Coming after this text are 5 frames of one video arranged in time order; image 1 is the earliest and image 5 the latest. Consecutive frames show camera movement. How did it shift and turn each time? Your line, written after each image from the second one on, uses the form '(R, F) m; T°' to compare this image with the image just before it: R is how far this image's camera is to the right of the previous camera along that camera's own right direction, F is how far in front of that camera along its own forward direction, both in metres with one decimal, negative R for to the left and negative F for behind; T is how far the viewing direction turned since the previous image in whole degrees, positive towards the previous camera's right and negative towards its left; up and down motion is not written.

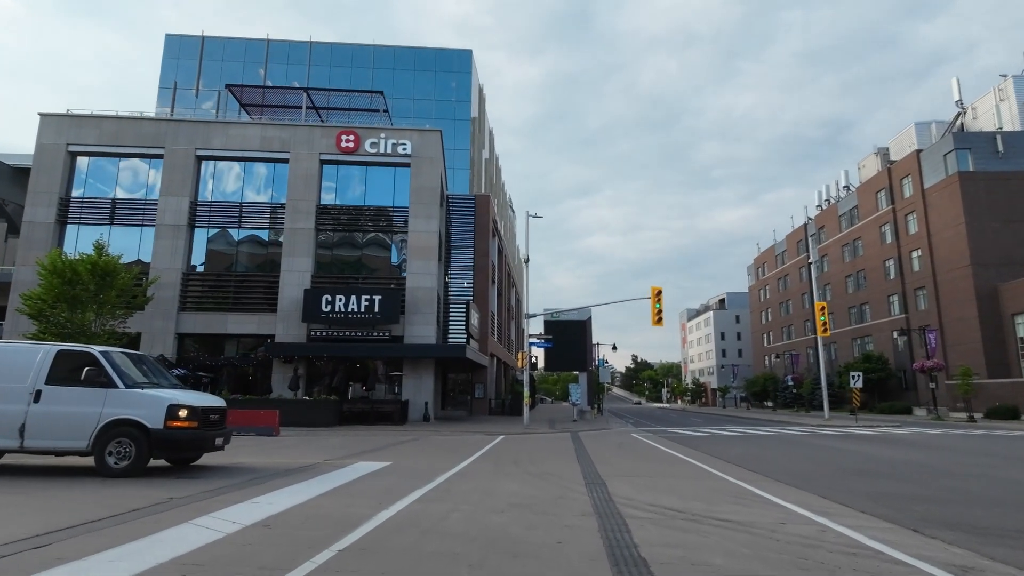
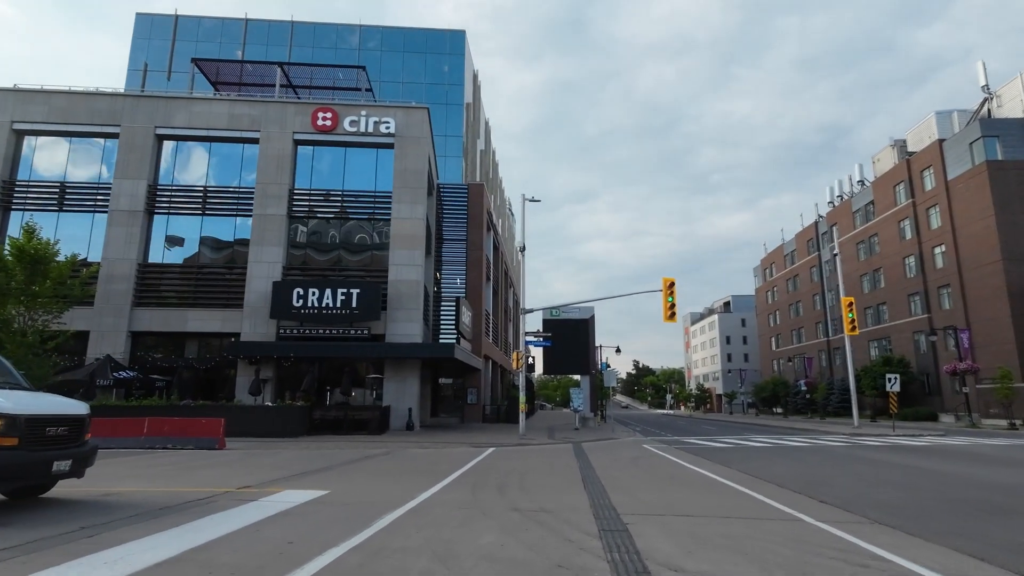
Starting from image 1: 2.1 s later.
(+0.3, +3.5) m; 0°
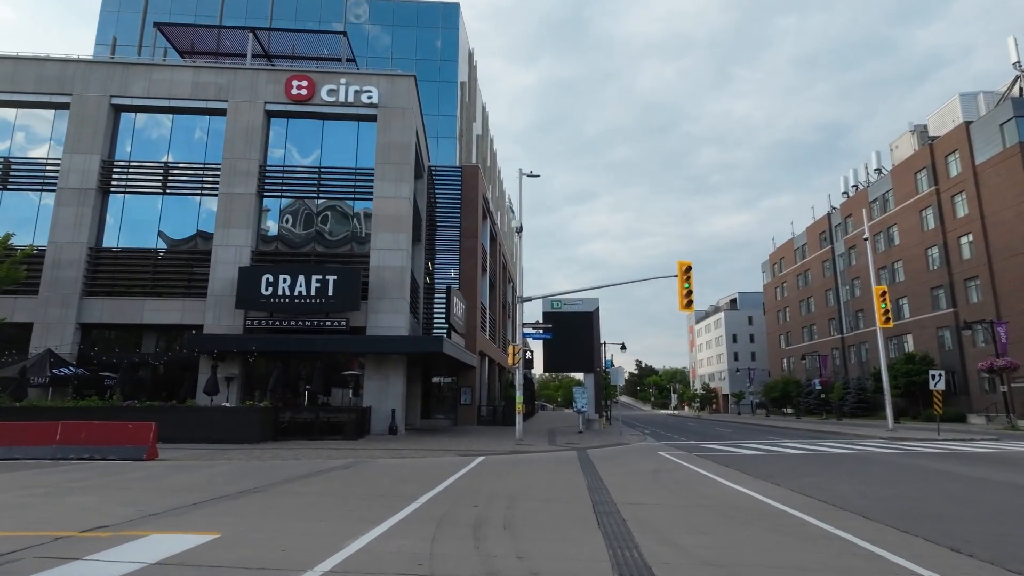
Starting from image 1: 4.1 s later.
(+0.3, +3.2) m; 0°
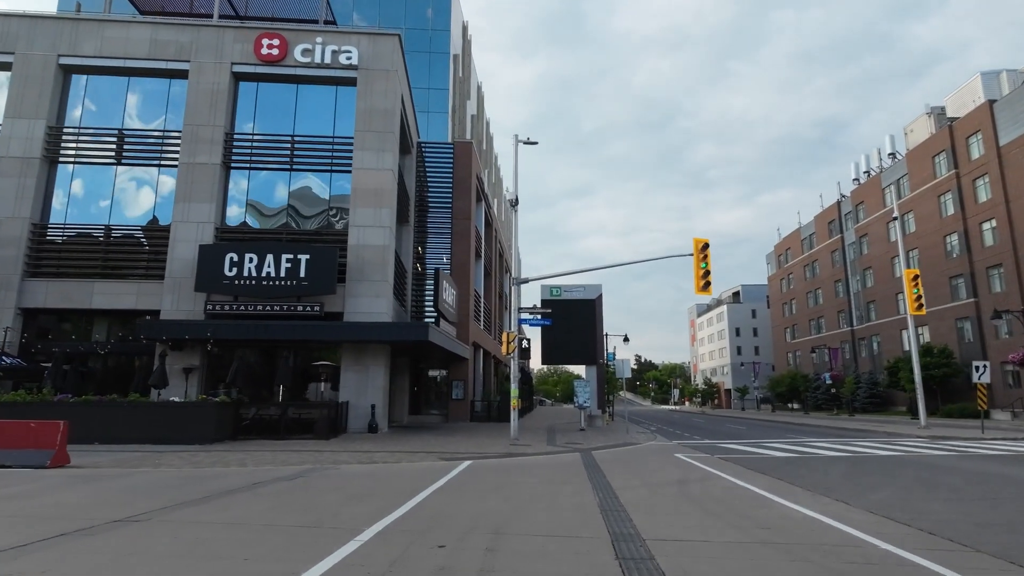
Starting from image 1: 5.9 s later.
(+0.2, +2.8) m; 0°
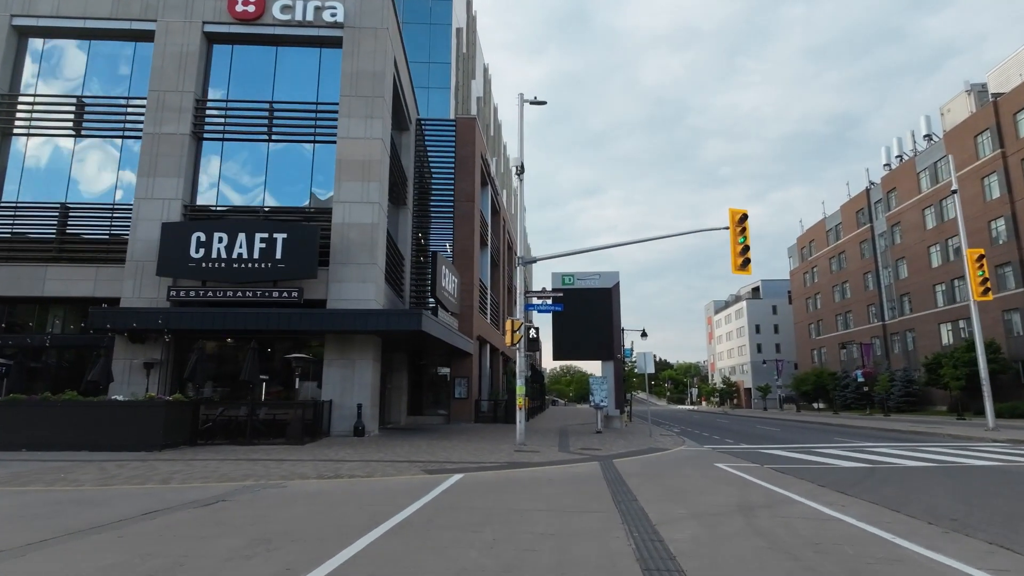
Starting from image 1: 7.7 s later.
(+0.2, +3.0) m; -1°
